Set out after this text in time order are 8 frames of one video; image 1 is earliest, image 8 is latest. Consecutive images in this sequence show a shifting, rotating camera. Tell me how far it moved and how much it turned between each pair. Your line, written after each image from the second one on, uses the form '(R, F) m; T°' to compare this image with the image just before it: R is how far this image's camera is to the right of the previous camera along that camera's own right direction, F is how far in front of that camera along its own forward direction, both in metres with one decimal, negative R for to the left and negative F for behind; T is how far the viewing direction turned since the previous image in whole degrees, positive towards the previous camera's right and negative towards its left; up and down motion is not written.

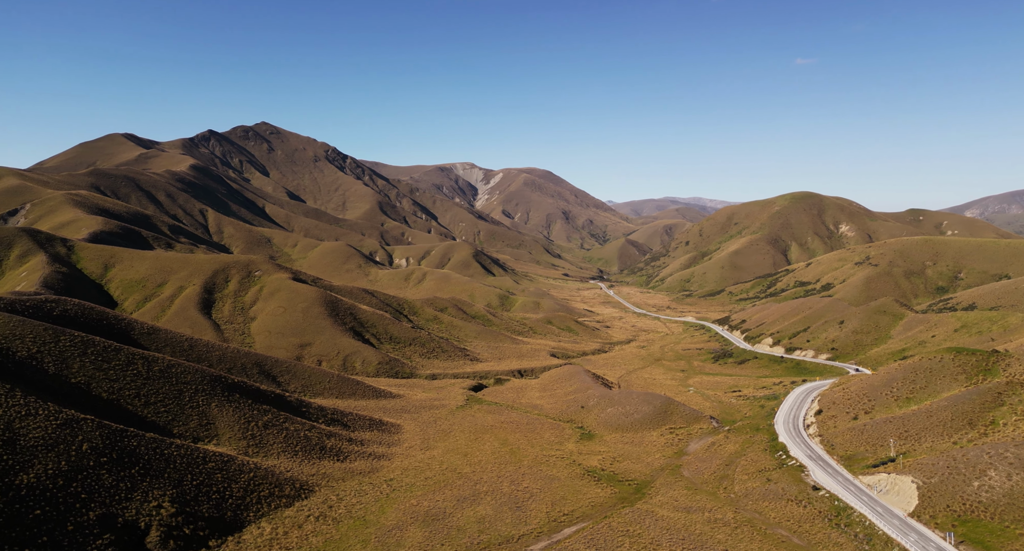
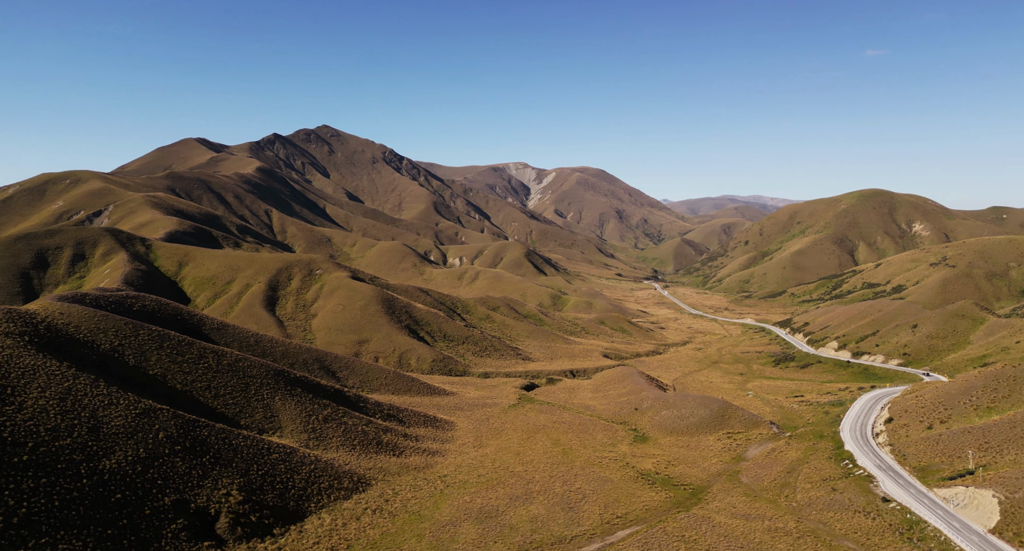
(-0.4, +0.8) m; -4°
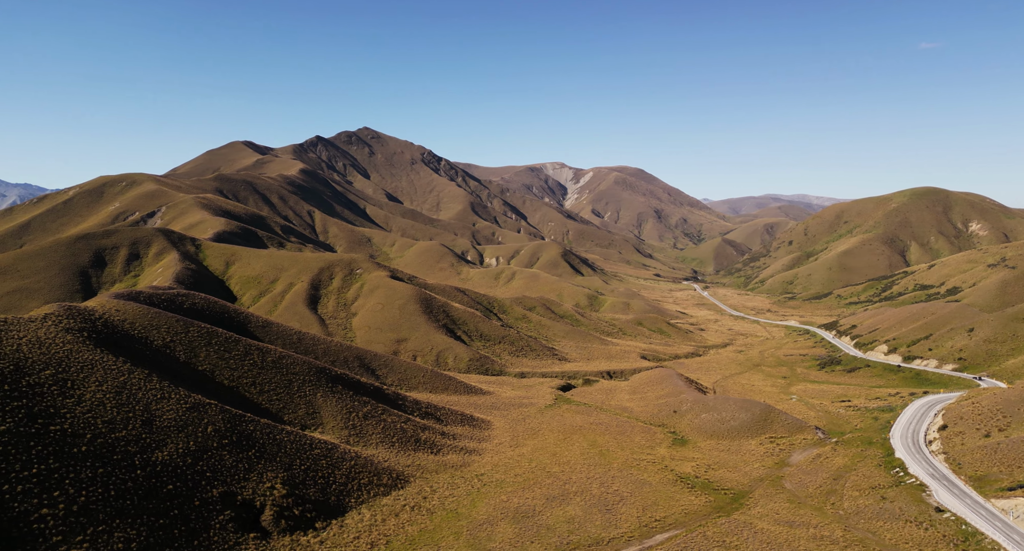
(-0.3, +0.7) m; -3°
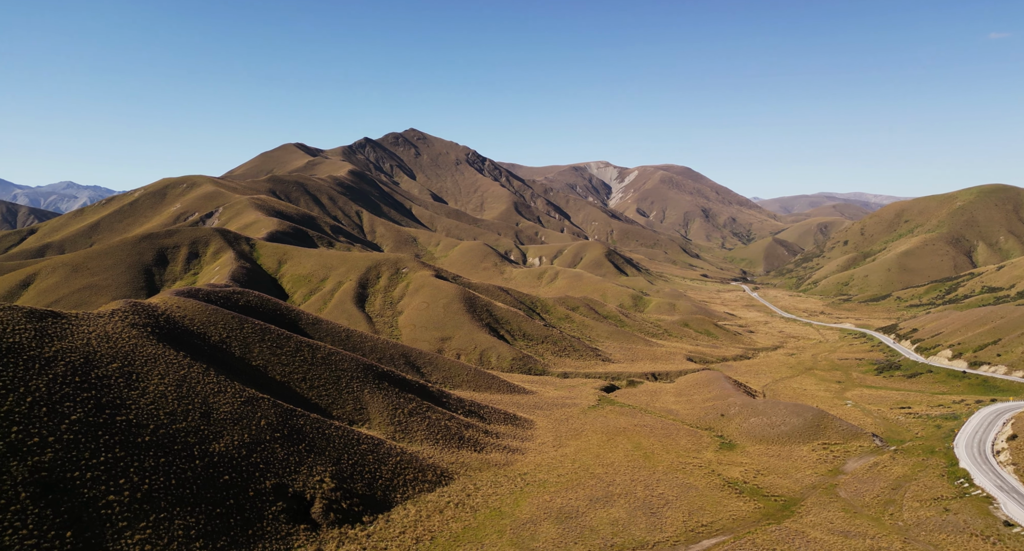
(-0.4, +0.8) m; -3°
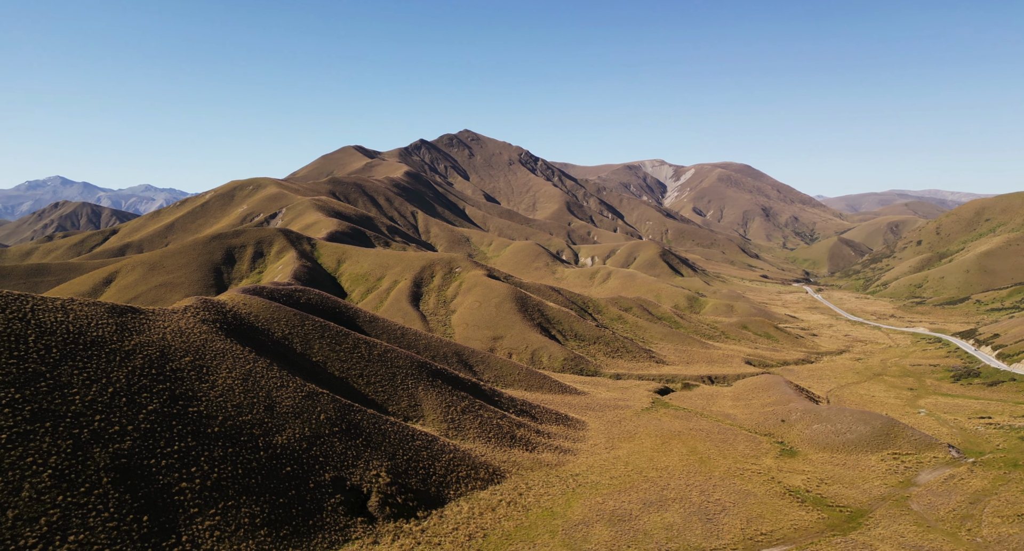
(-0.5, +1.2) m; -4°
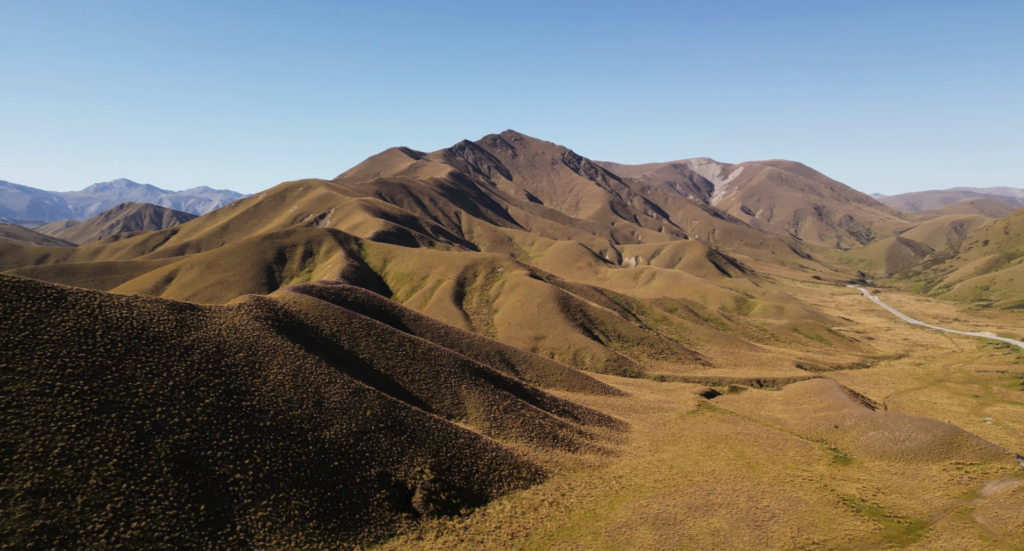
(-0.4, +1.1) m; -3°
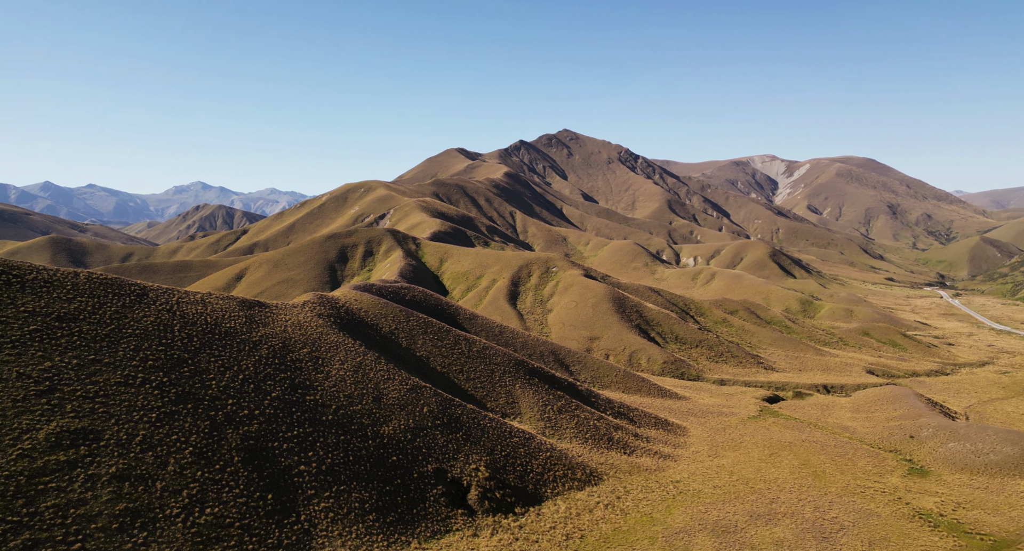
(-0.5, +1.7) m; -4°
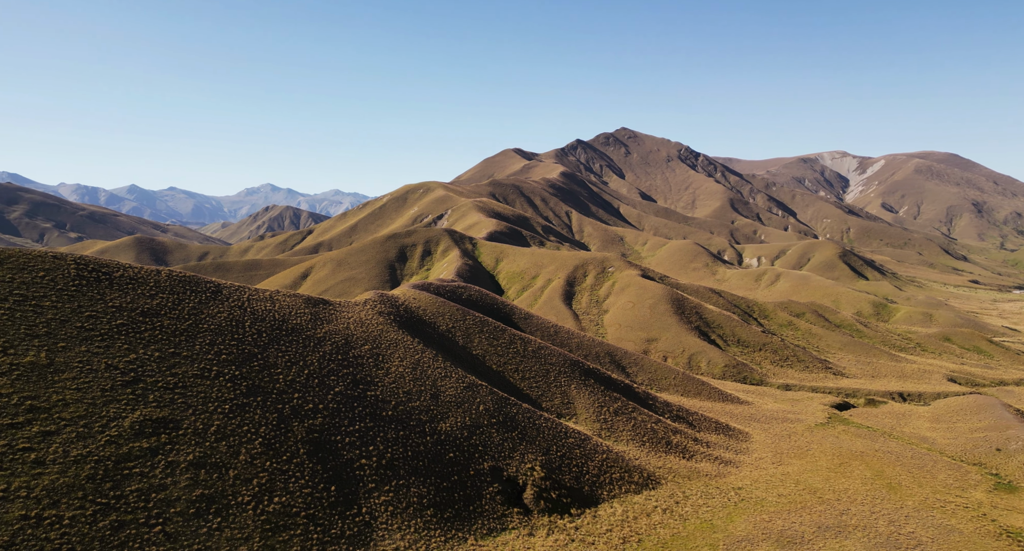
(-0.5, +2.0) m; -4°
